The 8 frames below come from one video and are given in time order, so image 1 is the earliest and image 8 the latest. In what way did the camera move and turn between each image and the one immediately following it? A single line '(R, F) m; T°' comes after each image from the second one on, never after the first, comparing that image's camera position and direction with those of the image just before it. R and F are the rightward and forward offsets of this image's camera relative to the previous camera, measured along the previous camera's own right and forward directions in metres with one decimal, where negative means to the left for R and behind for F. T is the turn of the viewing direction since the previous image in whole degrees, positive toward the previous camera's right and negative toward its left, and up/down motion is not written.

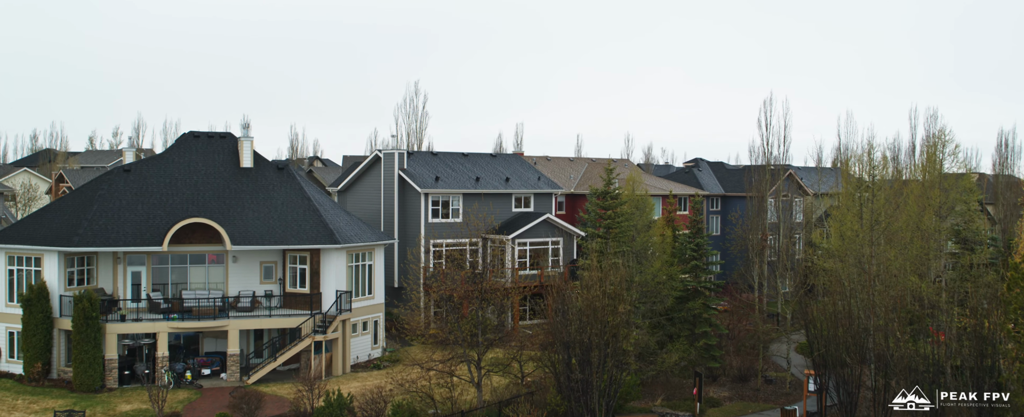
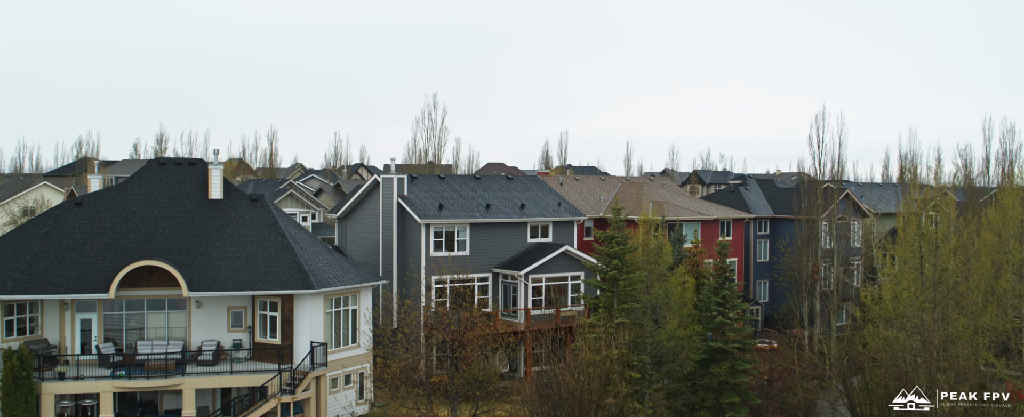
(+1.9, +4.2) m; -4°
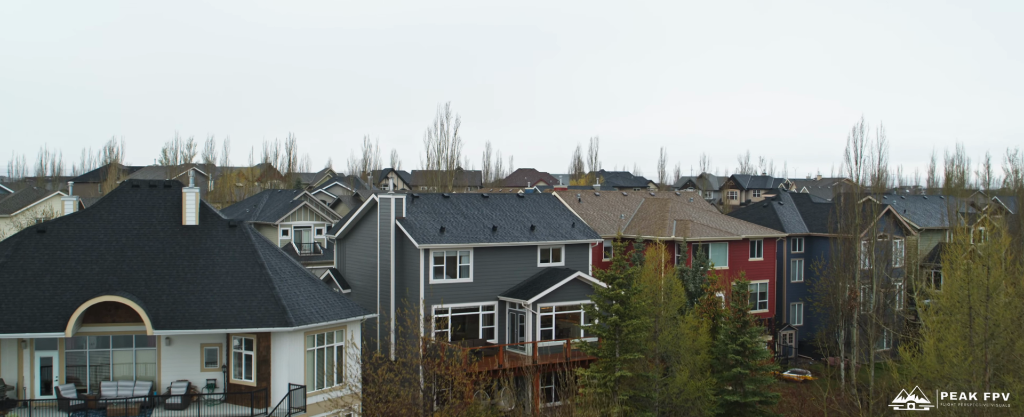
(+1.2, +2.7) m; -2°
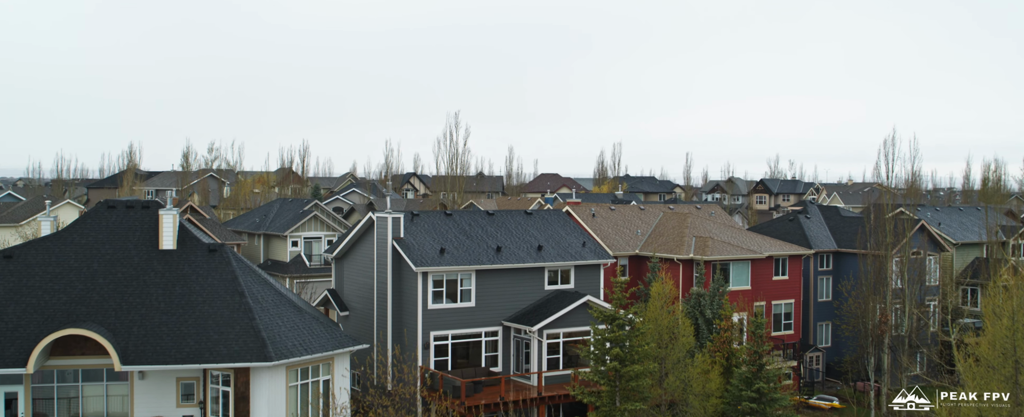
(+0.8, +2.0) m; -2°
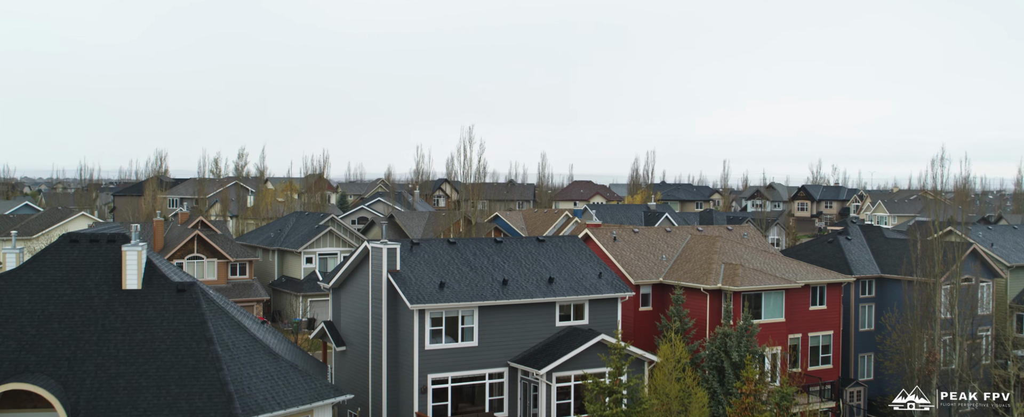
(+1.0, +2.7) m; -3°
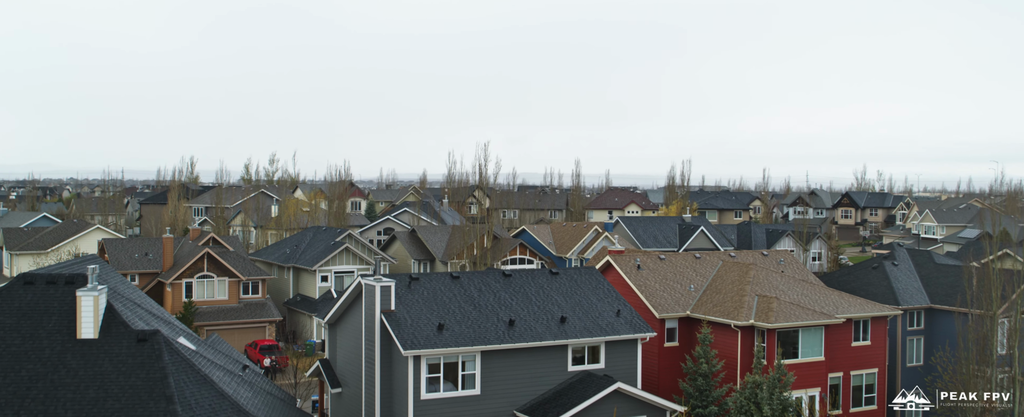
(+1.0, +2.7) m; -3°
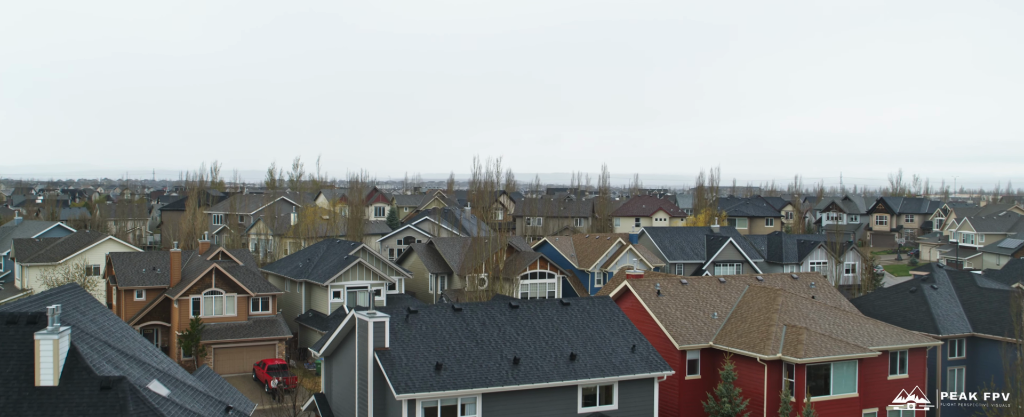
(+0.7, +2.0) m; -2°
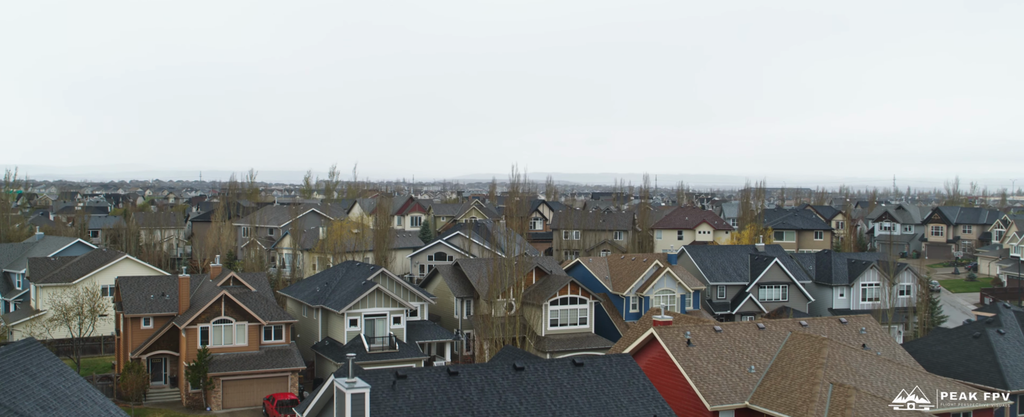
(+1.1, +3.2) m; -3°
